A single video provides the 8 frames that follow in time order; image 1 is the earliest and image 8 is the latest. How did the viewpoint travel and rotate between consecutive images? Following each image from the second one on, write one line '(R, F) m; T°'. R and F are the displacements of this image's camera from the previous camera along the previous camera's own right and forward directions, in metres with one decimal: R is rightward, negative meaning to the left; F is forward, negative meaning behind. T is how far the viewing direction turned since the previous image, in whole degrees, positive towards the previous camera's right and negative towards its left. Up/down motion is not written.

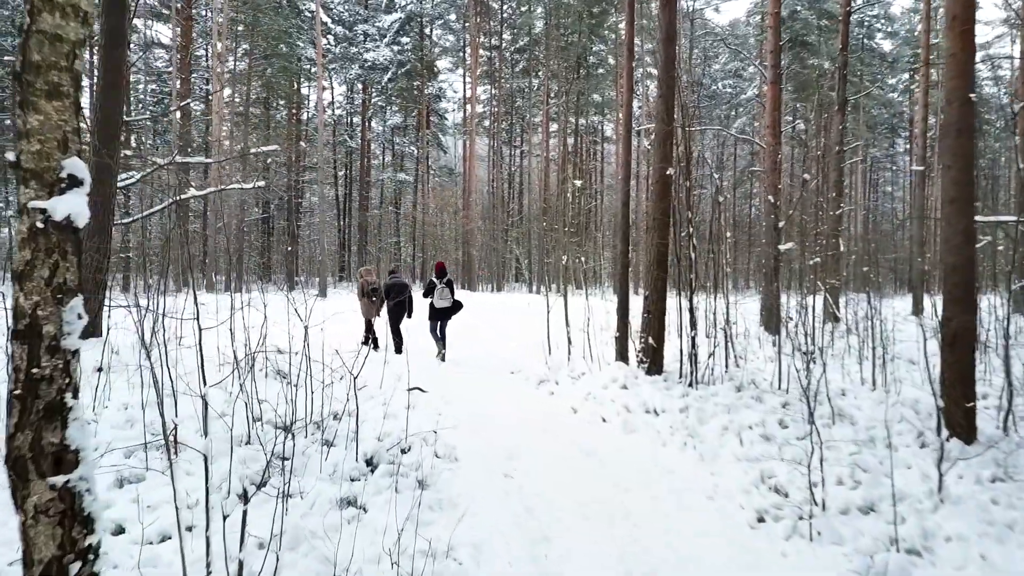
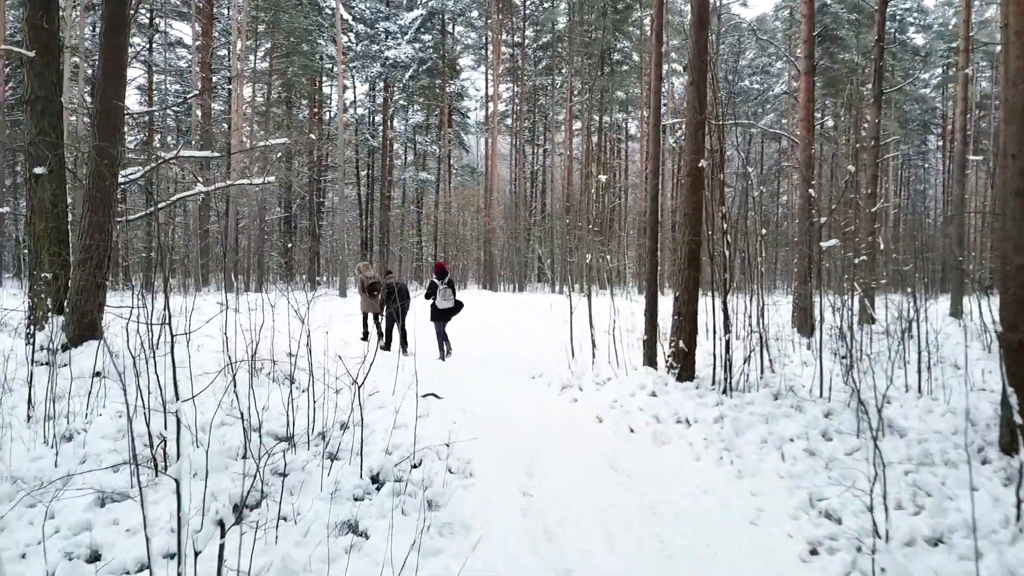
(0.0, +0.4) m; -2°
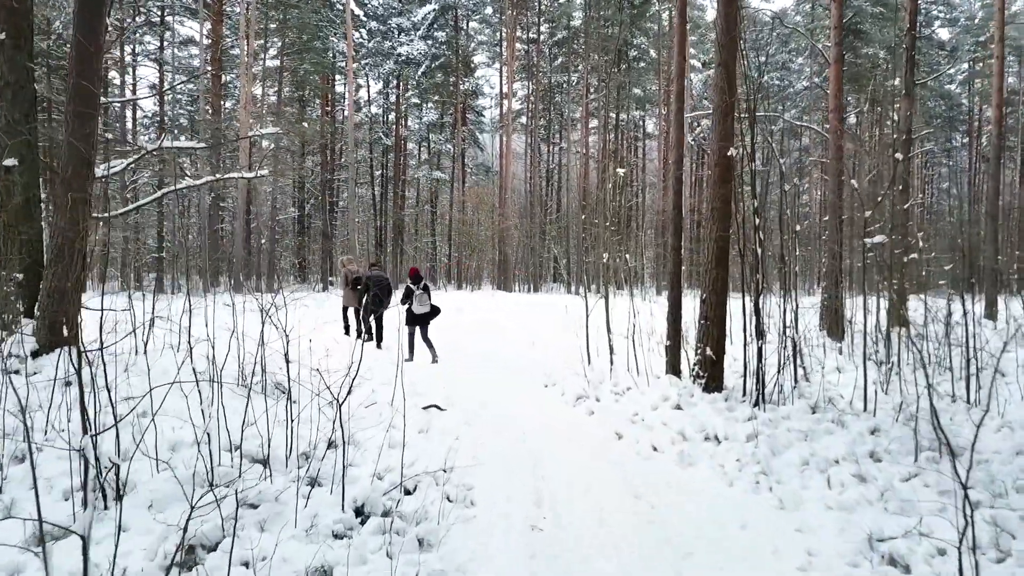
(0.0, +0.6) m; -1°
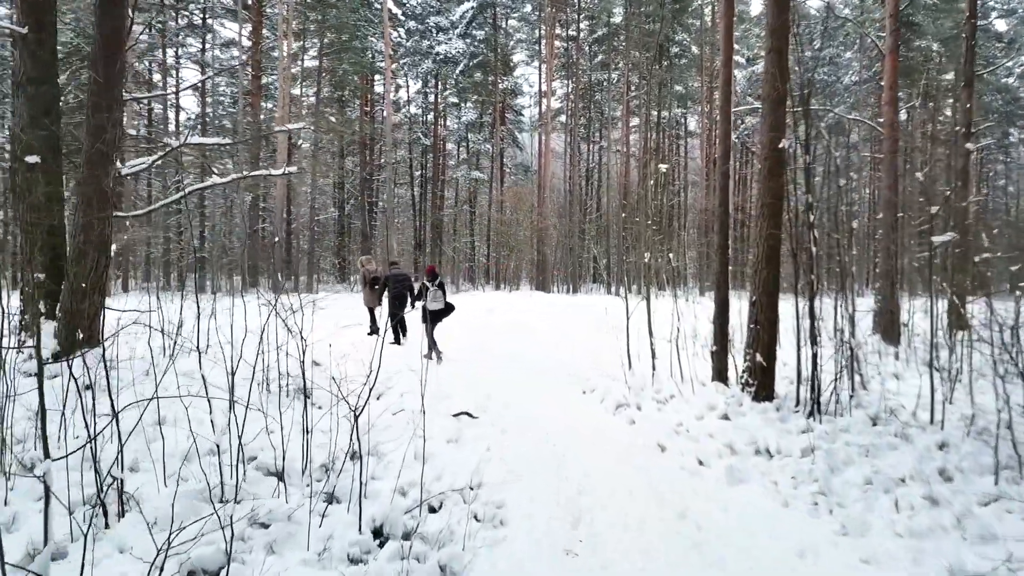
(0.0, +0.3) m; -3°
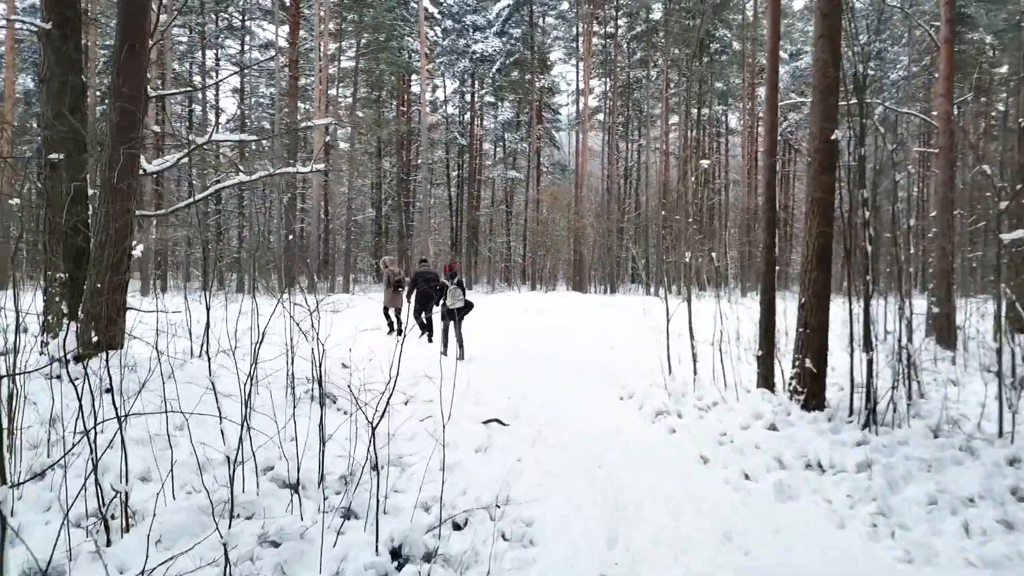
(0.0, +0.3) m; -3°
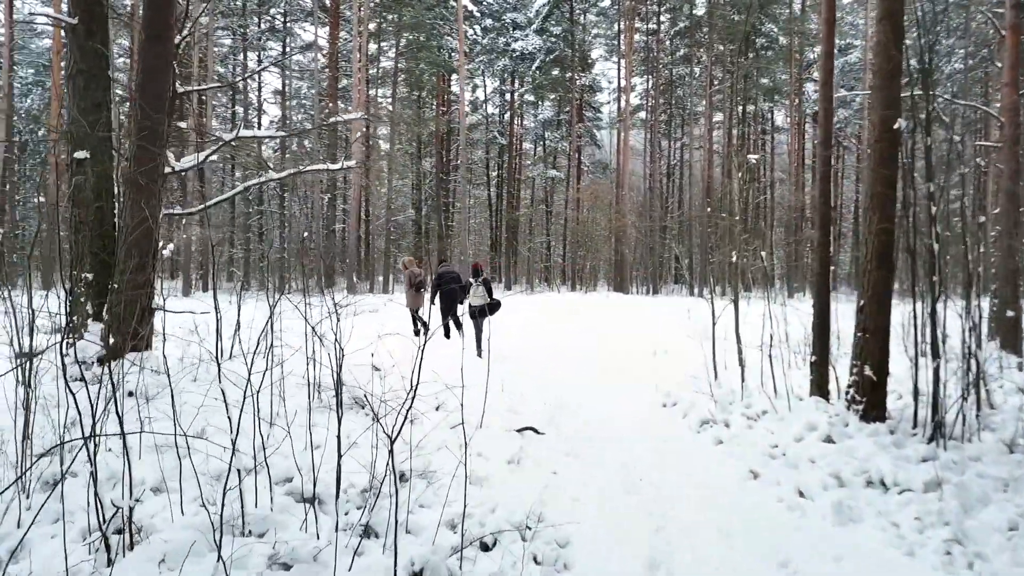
(0.0, +0.3) m; -3°
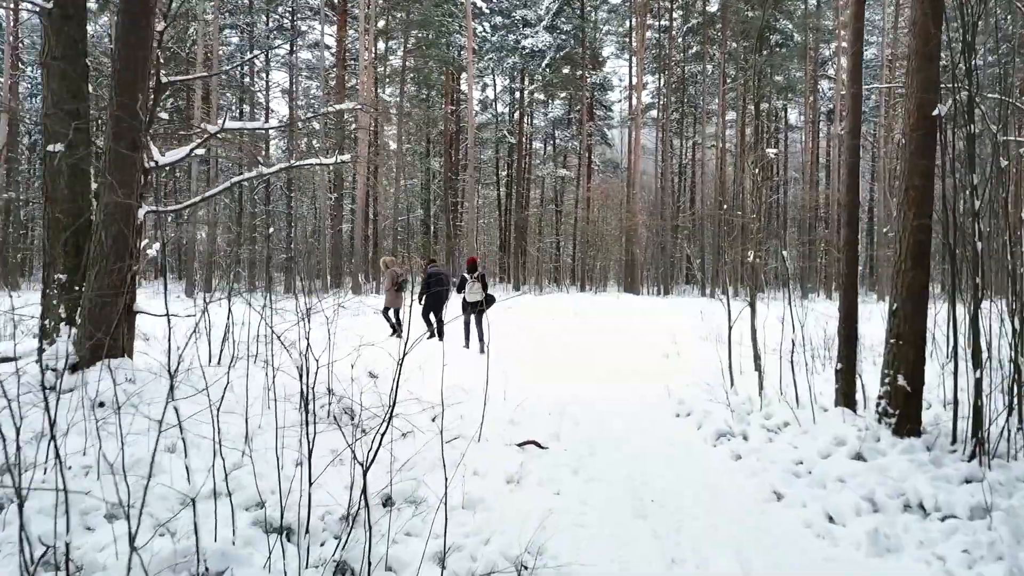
(+0.1, +0.4) m; -1°
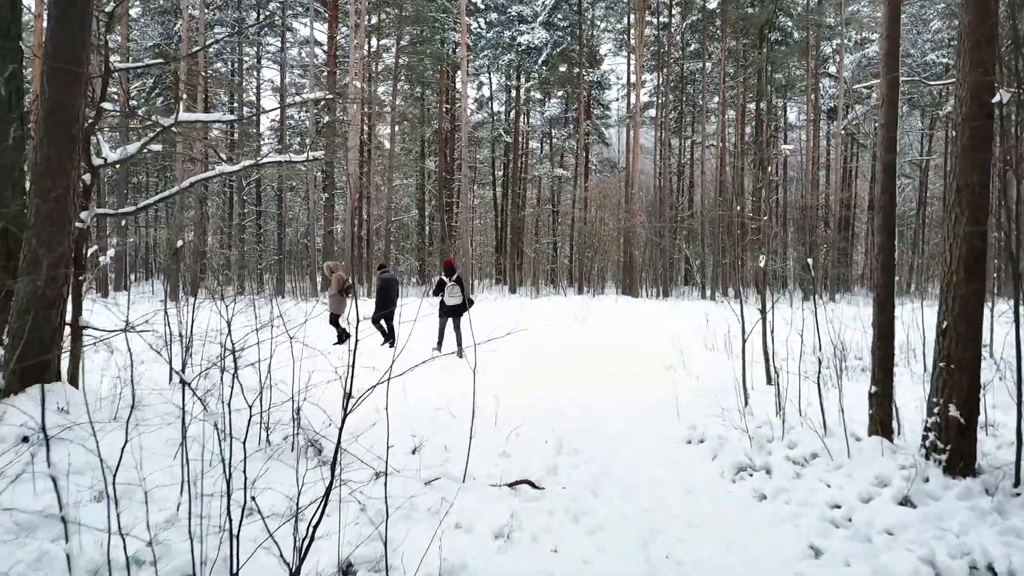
(0.0, +0.6) m; 0°
